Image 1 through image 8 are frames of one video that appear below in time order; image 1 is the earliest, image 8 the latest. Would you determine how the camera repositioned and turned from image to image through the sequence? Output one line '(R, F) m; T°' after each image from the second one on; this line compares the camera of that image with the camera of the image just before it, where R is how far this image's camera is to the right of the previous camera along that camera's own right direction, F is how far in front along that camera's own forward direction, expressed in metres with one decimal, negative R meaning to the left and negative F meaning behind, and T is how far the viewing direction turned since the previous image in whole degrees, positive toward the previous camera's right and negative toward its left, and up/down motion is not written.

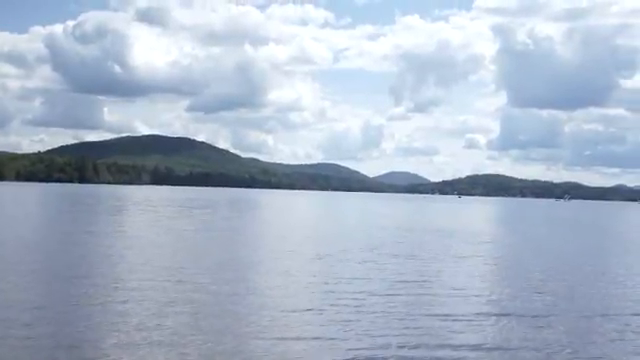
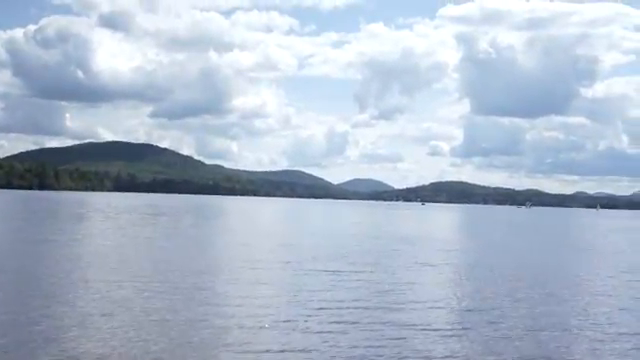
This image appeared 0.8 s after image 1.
(-0.3, +0.7) m; +2°
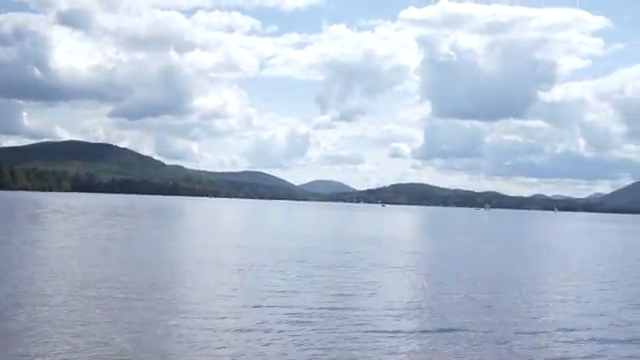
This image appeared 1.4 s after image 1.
(-0.2, +1.2) m; +3°
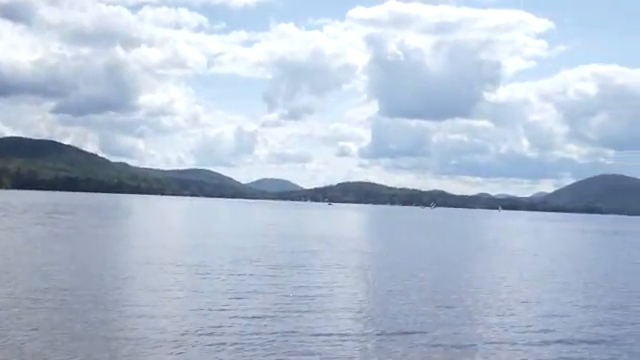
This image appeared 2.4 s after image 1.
(-0.2, +1.1) m; +4°
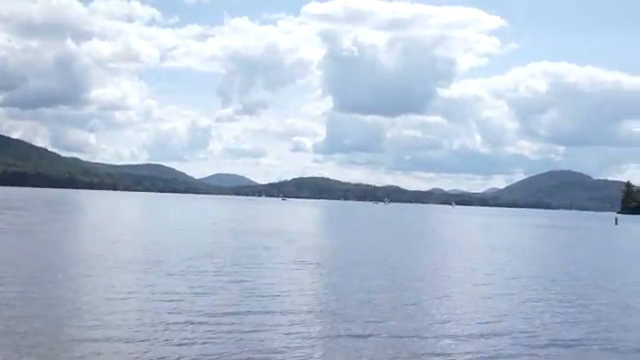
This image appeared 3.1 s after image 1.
(-0.3, +0.8) m; +3°
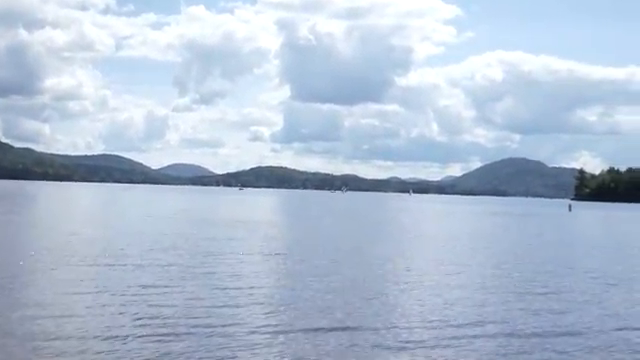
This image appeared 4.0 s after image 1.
(-0.1, +0.1) m; +3°
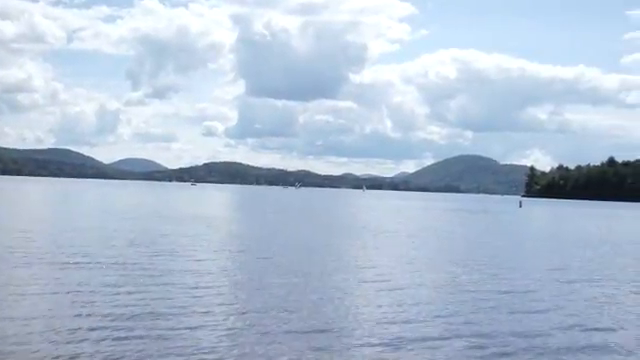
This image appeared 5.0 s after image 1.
(-0.2, 0.0) m; +3°
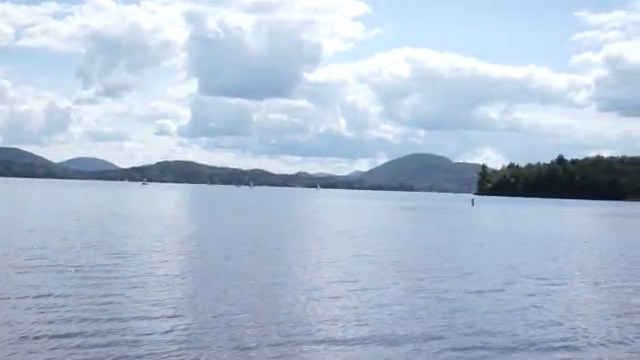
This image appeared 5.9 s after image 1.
(-0.1, +0.6) m; +3°
